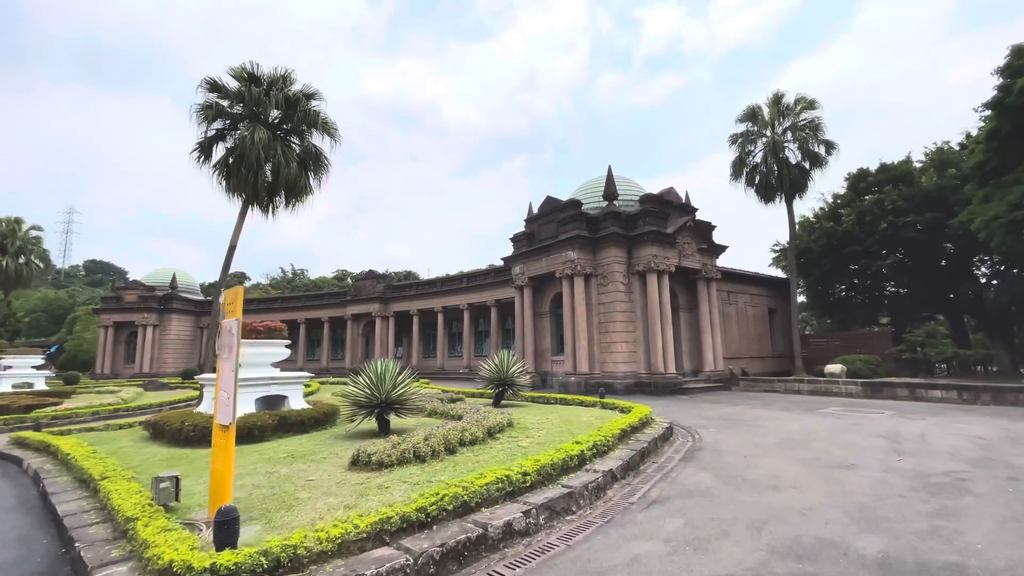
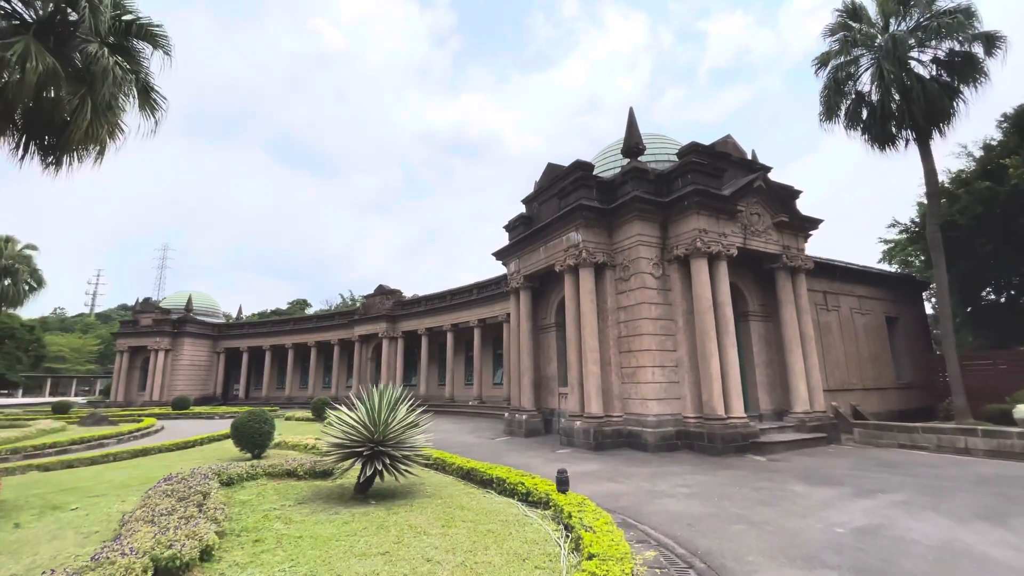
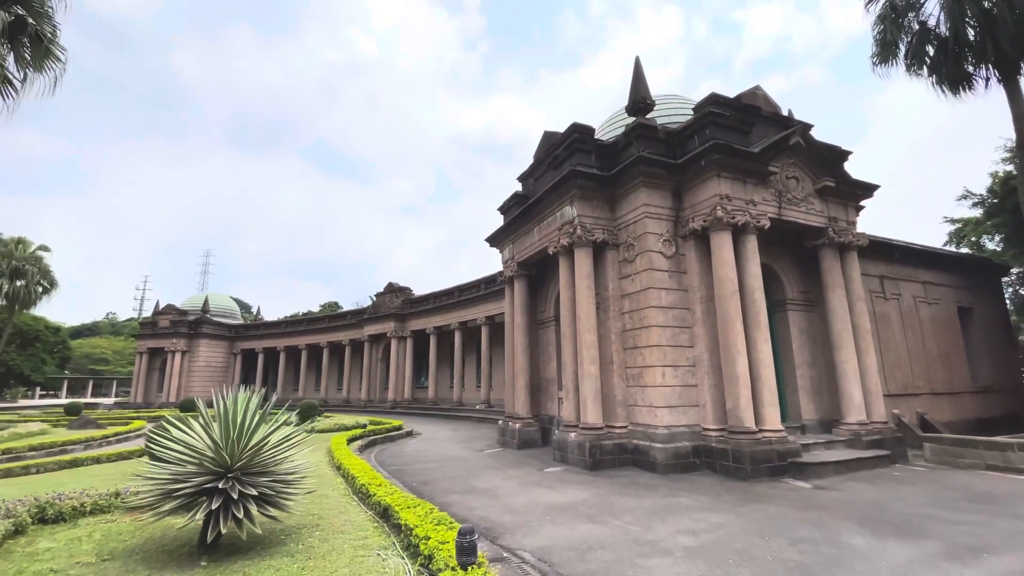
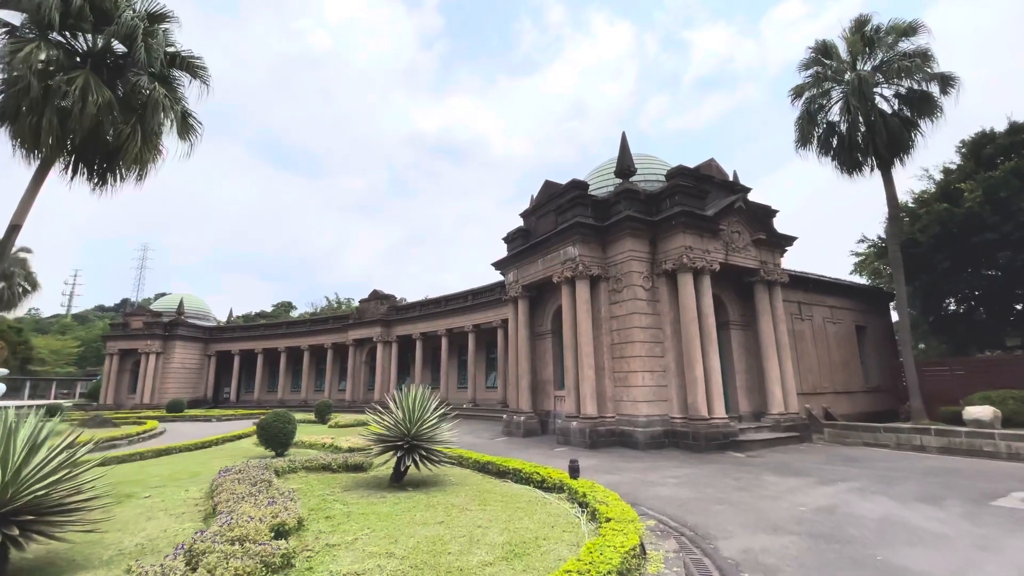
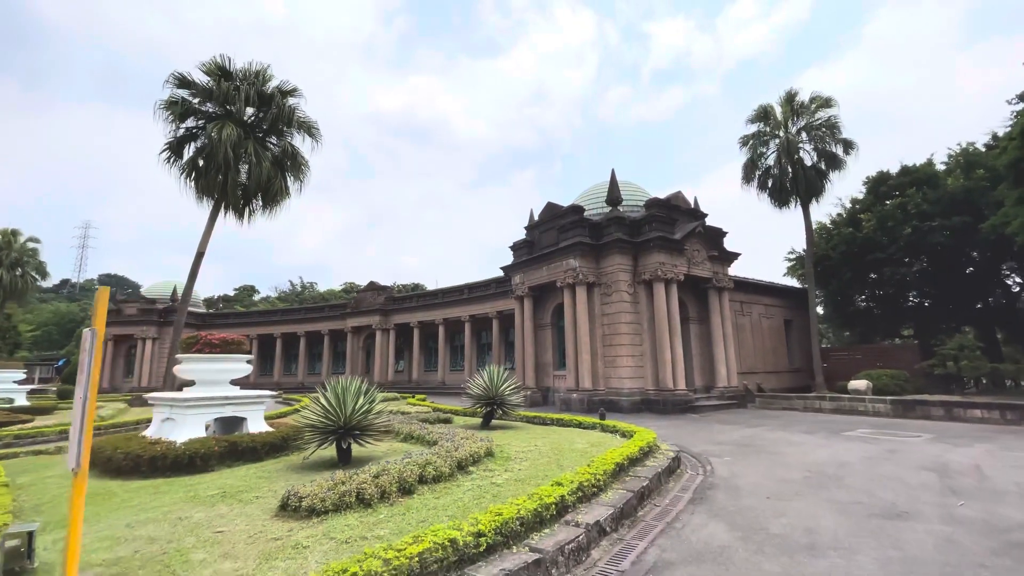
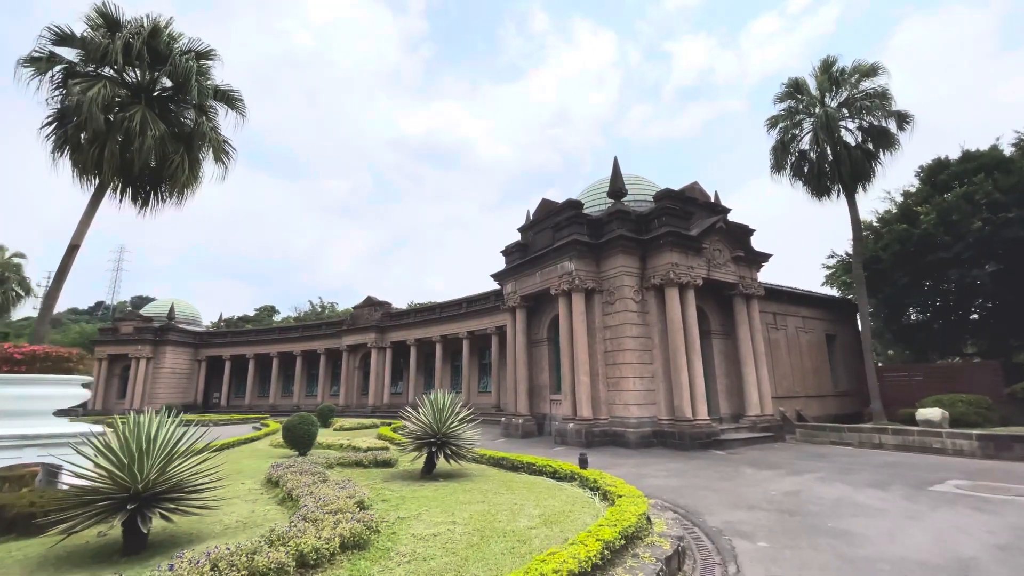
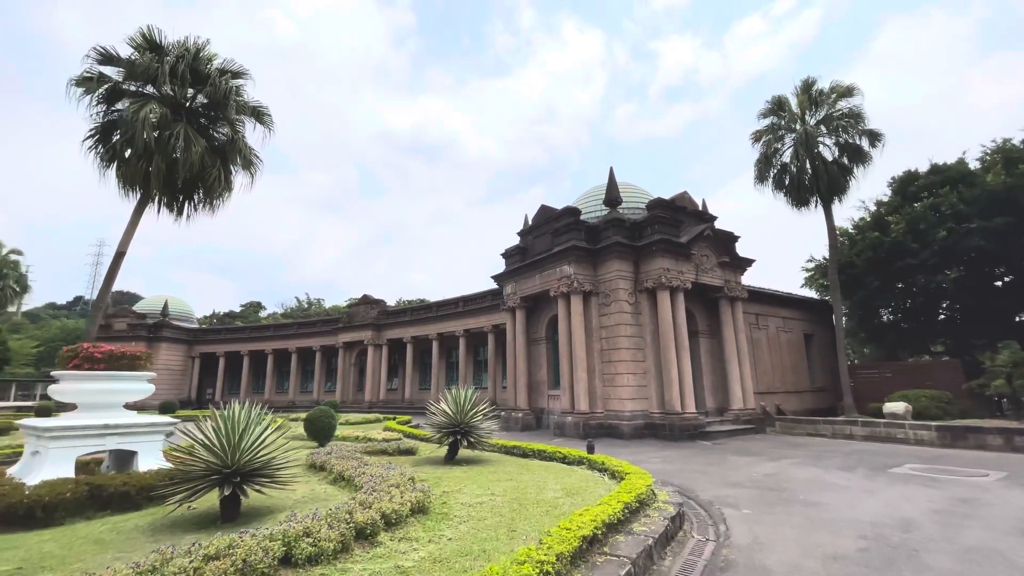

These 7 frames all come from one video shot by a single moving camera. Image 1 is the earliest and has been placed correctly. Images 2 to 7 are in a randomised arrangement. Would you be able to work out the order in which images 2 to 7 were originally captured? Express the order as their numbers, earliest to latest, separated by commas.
5, 7, 6, 4, 2, 3
